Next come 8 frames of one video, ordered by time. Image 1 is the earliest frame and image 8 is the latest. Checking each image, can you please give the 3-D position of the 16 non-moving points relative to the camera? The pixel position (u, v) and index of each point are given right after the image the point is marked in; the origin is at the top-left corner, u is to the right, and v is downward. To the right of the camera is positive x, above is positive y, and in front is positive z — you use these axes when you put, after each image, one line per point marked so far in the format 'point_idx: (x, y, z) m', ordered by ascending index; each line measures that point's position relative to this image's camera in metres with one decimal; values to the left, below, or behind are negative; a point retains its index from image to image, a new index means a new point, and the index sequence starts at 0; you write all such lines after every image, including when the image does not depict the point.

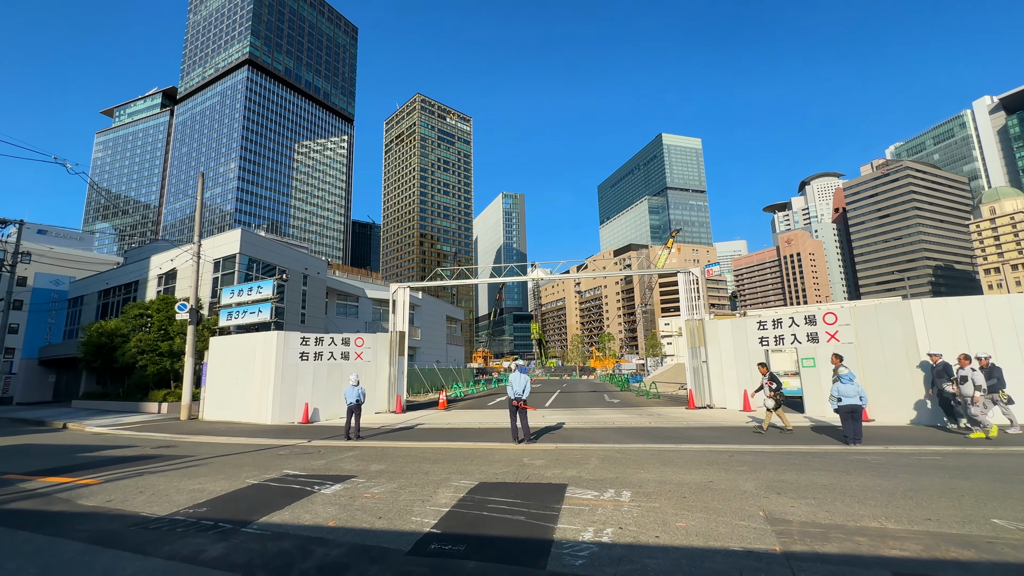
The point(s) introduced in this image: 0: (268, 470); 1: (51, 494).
0: (-4.1, -3.1, +7.8) m
1: (-6.5, -2.9, +6.5) m
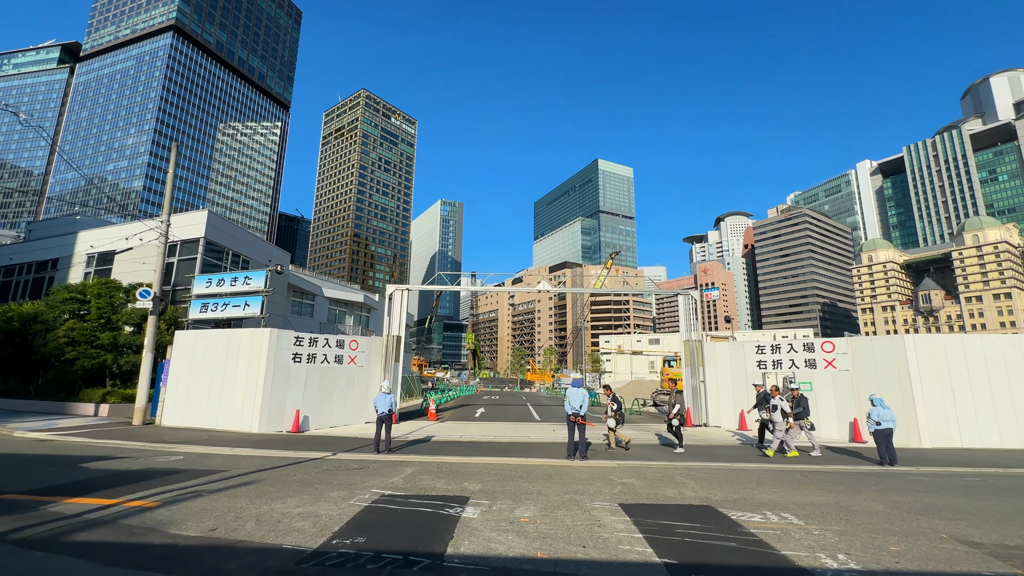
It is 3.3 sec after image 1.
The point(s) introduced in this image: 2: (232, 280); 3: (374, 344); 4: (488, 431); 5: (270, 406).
0: (-2.3, -3.0, +6.8) m
1: (-4.5, -2.7, +5.2) m
2: (-9.7, +0.3, +15.9) m
3: (-5.2, -2.1, +16.9) m
4: (-0.7, -5.0, +15.7) m
5: (-7.5, -3.7, +14.1) m
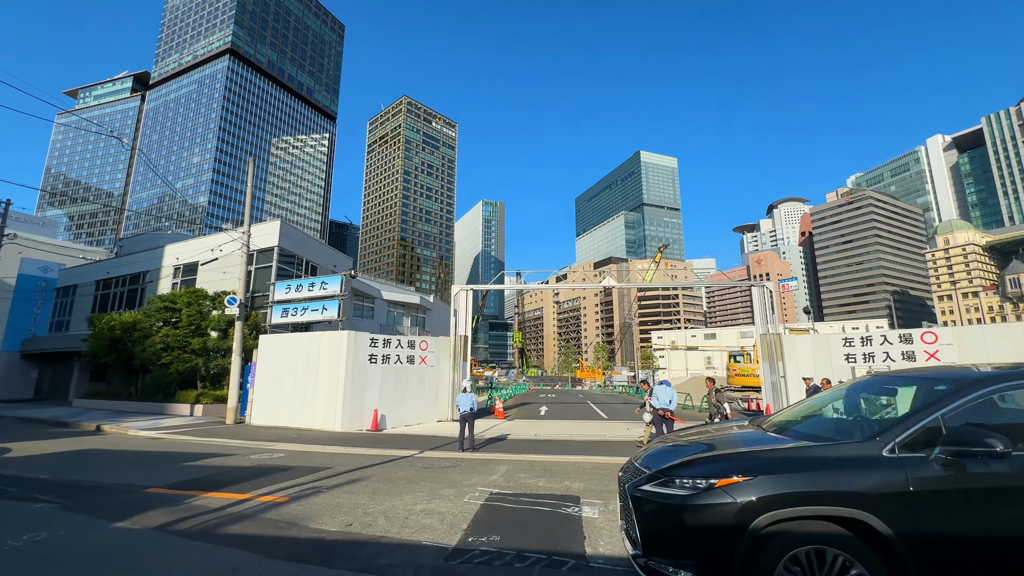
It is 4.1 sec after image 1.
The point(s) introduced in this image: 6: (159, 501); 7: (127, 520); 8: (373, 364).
0: (-0.7, -3.0, +6.9) m
1: (-3.1, -2.7, +5.4) m
2: (-7.3, +0.1, +16.6) m
3: (-2.6, -2.2, +17.2) m
4: (+1.7, -4.9, +15.6) m
5: (-5.2, -3.8, +14.6) m
6: (-4.6, -2.8, +5.9) m
7: (-4.4, -2.7, +5.2) m
8: (-4.7, -2.6, +15.2) m
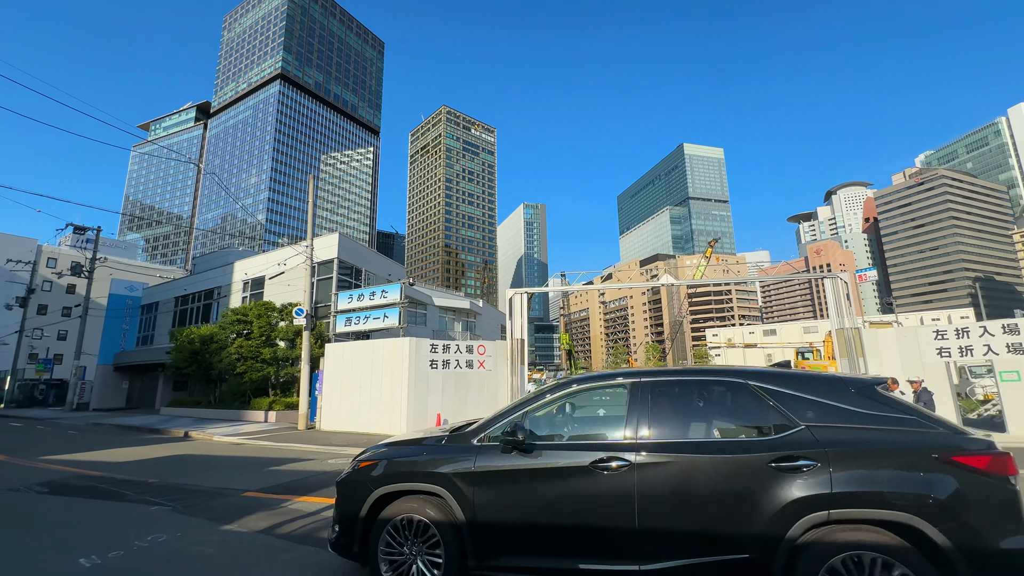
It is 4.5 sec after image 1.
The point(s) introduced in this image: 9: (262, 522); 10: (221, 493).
0: (+0.5, -3.1, +6.8) m
1: (-2.0, -2.9, +5.6) m
2: (-5.3, -0.3, +17.1) m
3: (-0.5, -2.3, +17.3) m
4: (+3.8, -4.9, +15.2) m
5: (-3.2, -4.1, +14.9) m
6: (-3.4, -3.0, +6.2) m
7: (-3.4, -2.8, +5.5) m
8: (-2.7, -2.8, +15.4) m
9: (-3.1, -2.9, +5.6) m
10: (-4.5, -3.2, +7.0) m
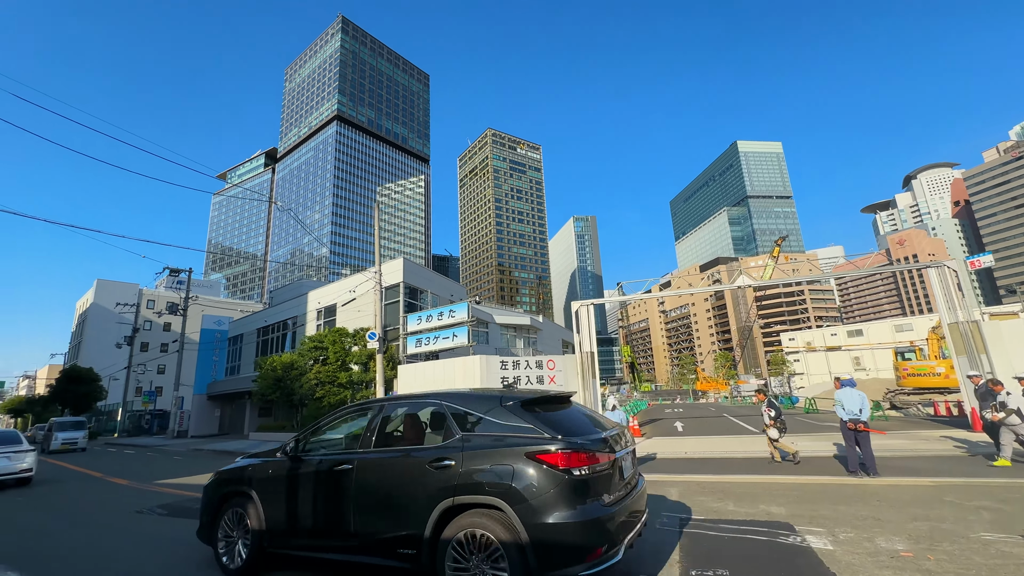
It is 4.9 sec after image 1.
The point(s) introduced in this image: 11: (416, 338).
0: (+1.9, -3.2, +6.4) m
1: (-0.7, -3.1, +5.5) m
2: (-2.8, -1.0, +17.4) m
3: (+2.1, -2.8, +16.9) m
4: (+6.3, -5.0, +14.3) m
5: (-0.7, -4.6, +14.8) m
6: (-2.1, -3.3, +6.3) m
7: (-2.1, -3.1, +5.5) m
8: (-0.2, -3.4, +15.3) m
9: (-1.8, -3.1, +5.6) m
10: (-3.0, -3.6, +7.1) m
11: (-3.8, -2.0, +17.9) m
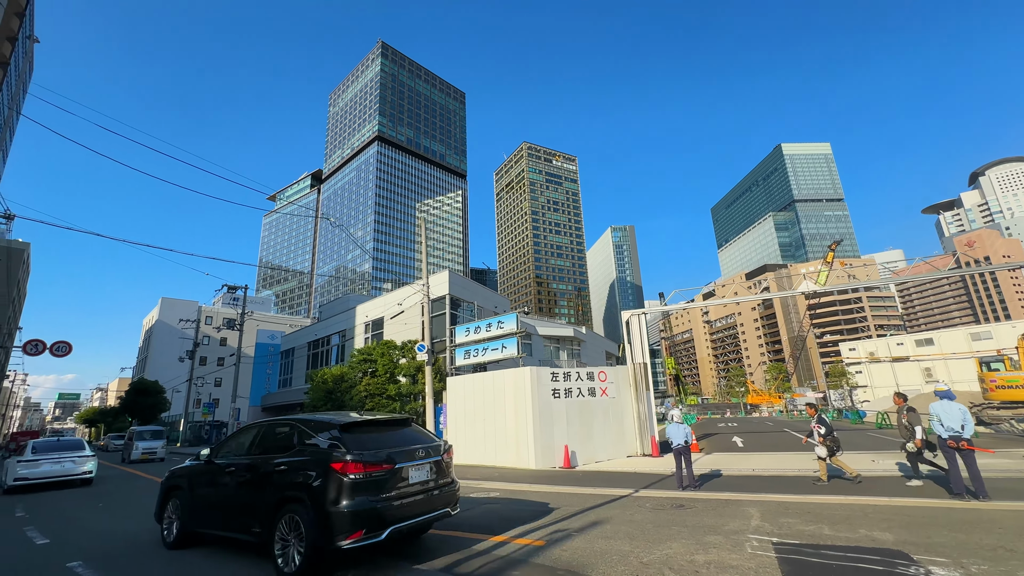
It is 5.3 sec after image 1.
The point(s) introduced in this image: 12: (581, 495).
0: (+2.9, -3.2, +5.9) m
1: (+0.2, -3.1, +5.2) m
2: (-0.9, -1.5, +17.3) m
3: (+4.0, -3.1, +16.4) m
4: (+8.0, -5.2, +13.4) m
5: (+0.9, -4.9, +14.5) m
6: (-1.1, -3.4, +6.1) m
7: (-1.2, -3.2, +5.4) m
8: (+1.5, -3.7, +15.0) m
9: (-0.9, -3.2, +5.4) m
10: (-2.0, -3.7, +7.1) m
11: (-1.9, -2.5, +17.9) m
12: (+1.4, -4.2, +9.3) m
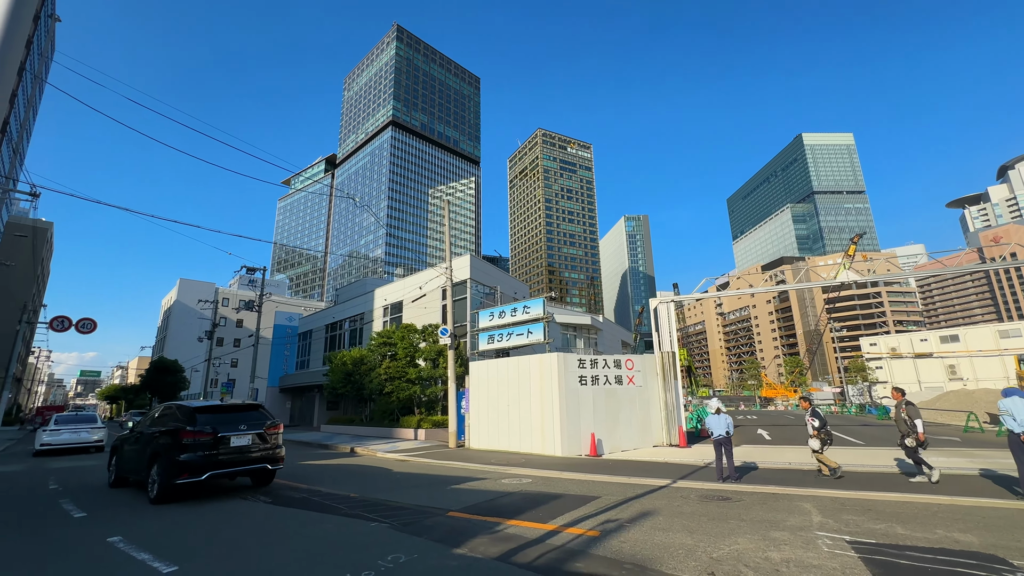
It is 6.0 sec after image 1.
0: (+3.5, -3.0, +5.6) m
1: (+0.8, -2.9, +4.9) m
2: (0.0, -0.9, +17.0) m
3: (+4.9, -2.6, +16.0) m
4: (+8.7, -4.8, +13.0) m
5: (+1.7, -4.5, +14.2) m
6: (-0.4, -3.1, +5.9) m
7: (-0.6, -2.9, +5.1) m
8: (+2.3, -3.2, +14.7) m
9: (-0.3, -3.0, +5.2) m
10: (-1.3, -3.4, +6.8) m
11: (-1.0, -1.8, +17.6) m
12: (+2.1, -3.9, +9.0) m
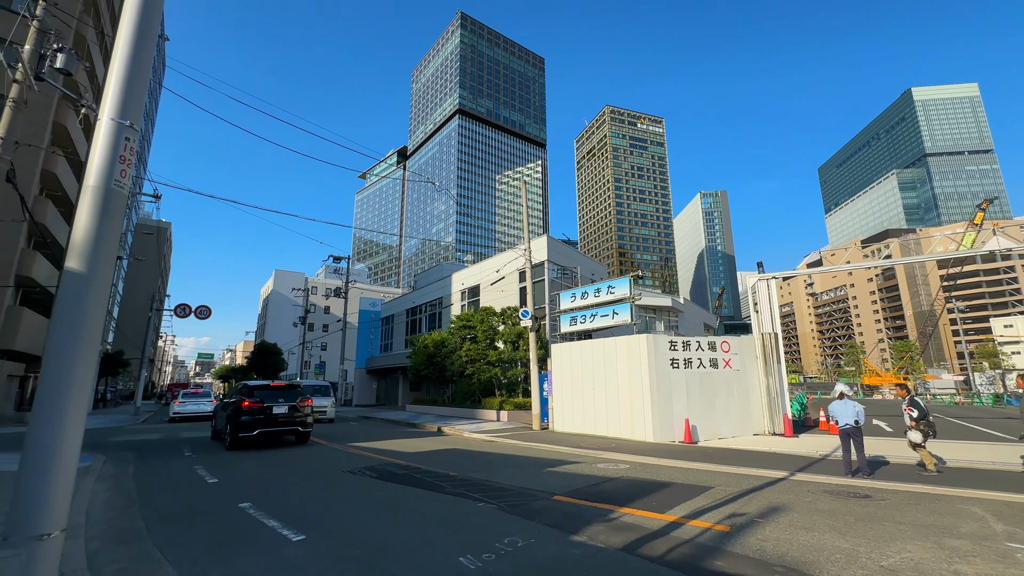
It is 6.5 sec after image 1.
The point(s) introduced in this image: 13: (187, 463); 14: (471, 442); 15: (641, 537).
0: (+4.8, -2.6, +4.7) m
1: (+2.1, -2.6, +4.4) m
2: (+3.0, -0.1, +16.5) m
3: (+7.7, -1.8, +14.8) m
4: (+11.1, -4.1, +11.3) m
5: (+4.4, -3.8, +13.5) m
6: (+1.0, -2.8, +5.6) m
7: (+0.7, -2.6, +4.8) m
8: (+5.0, -2.5, +13.8) m
9: (+1.0, -2.6, +4.8) m
10: (+0.2, -3.0, +6.7) m
11: (+2.2, -1.1, +17.2) m
12: (+4.0, -3.4, +8.3) m
13: (-7.1, -3.8, +9.8) m
14: (-1.4, -4.9, +14.3) m
15: (+1.4, -2.6, +4.6) m
